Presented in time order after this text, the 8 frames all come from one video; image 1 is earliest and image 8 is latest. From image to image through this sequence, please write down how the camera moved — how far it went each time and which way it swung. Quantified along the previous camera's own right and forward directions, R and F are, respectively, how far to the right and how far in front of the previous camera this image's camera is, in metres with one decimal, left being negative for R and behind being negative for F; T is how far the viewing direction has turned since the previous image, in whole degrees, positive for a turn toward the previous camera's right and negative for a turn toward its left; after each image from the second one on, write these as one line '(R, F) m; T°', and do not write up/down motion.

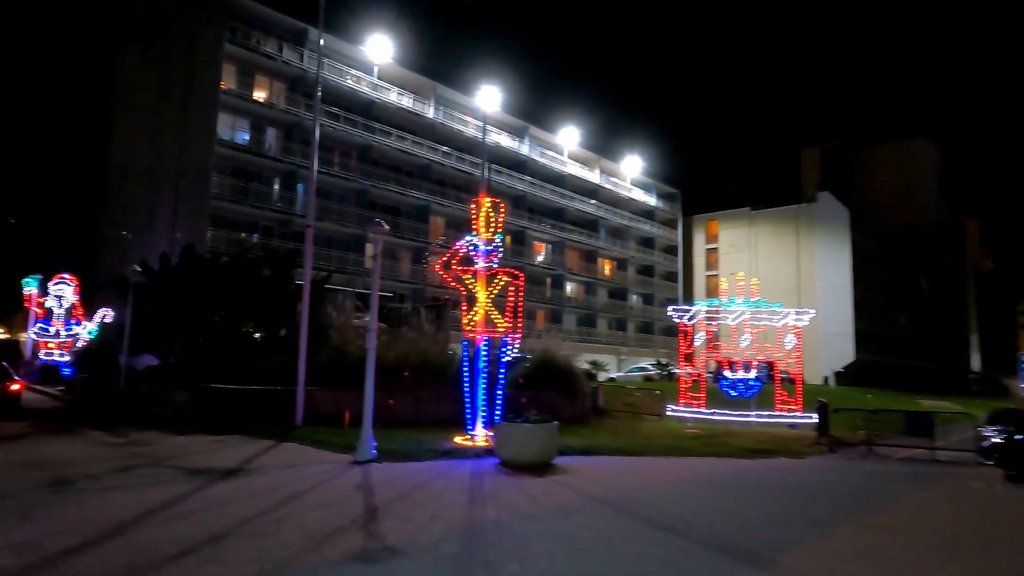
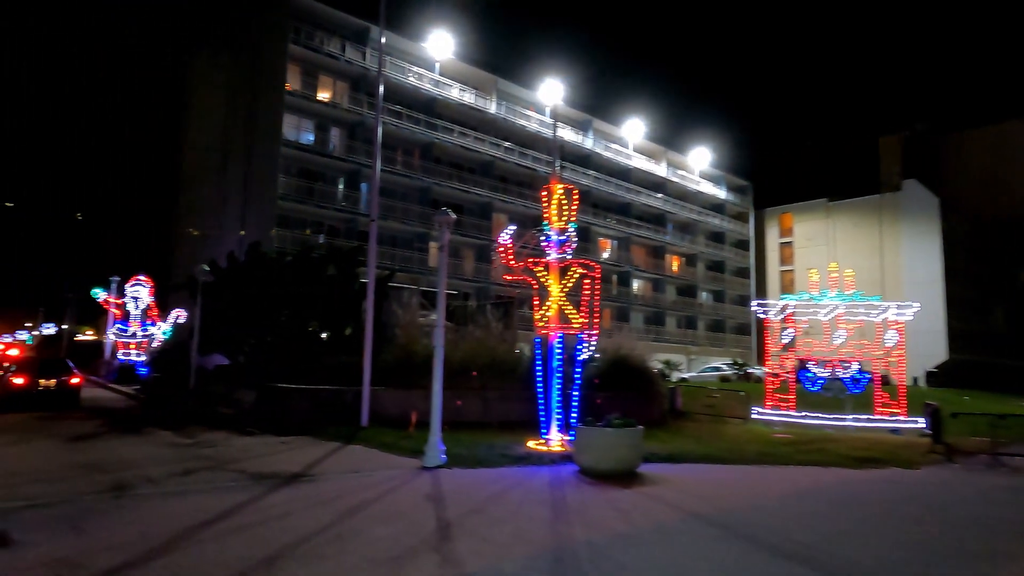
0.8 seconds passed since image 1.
(-0.3, +1.1) m; -5°
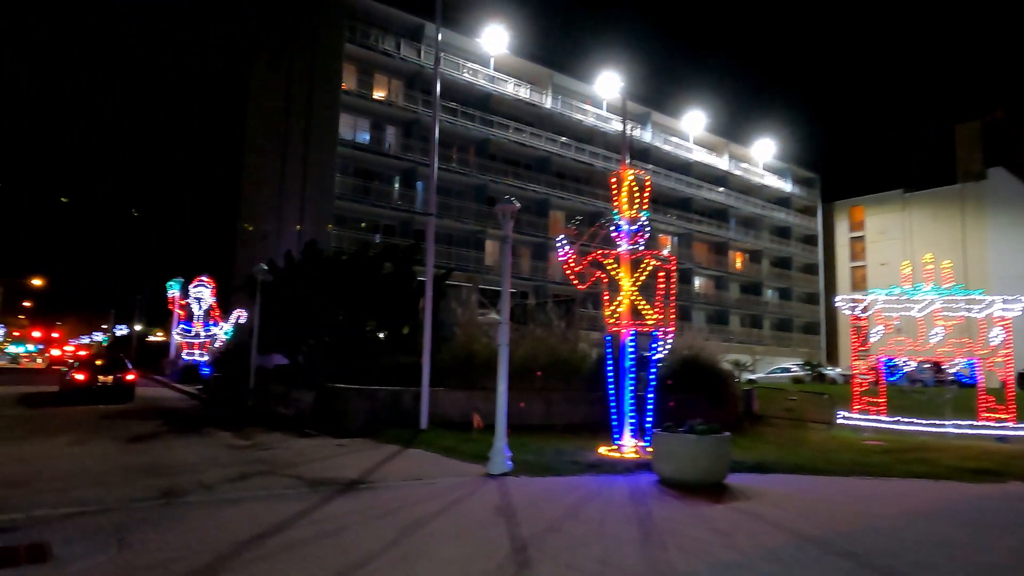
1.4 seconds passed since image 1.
(-0.3, +0.9) m; -5°
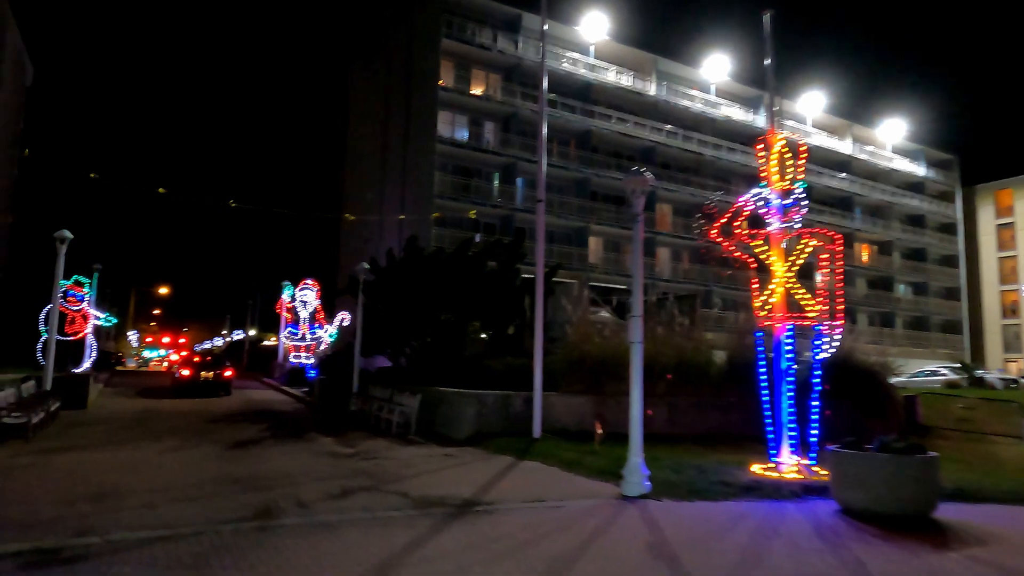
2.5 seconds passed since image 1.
(-0.6, +1.7) m; -8°
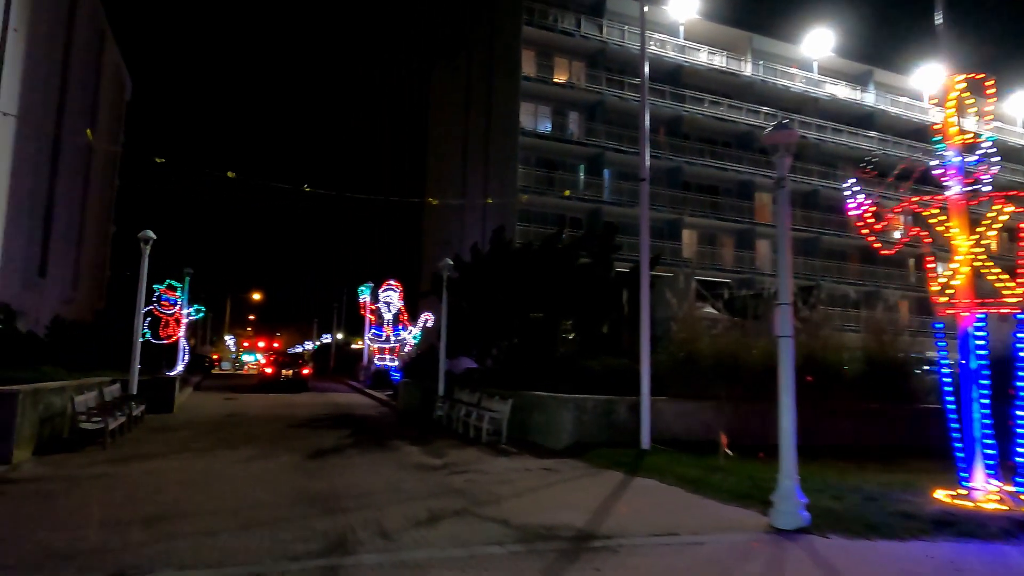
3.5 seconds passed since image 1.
(-0.4, +1.6) m; -7°
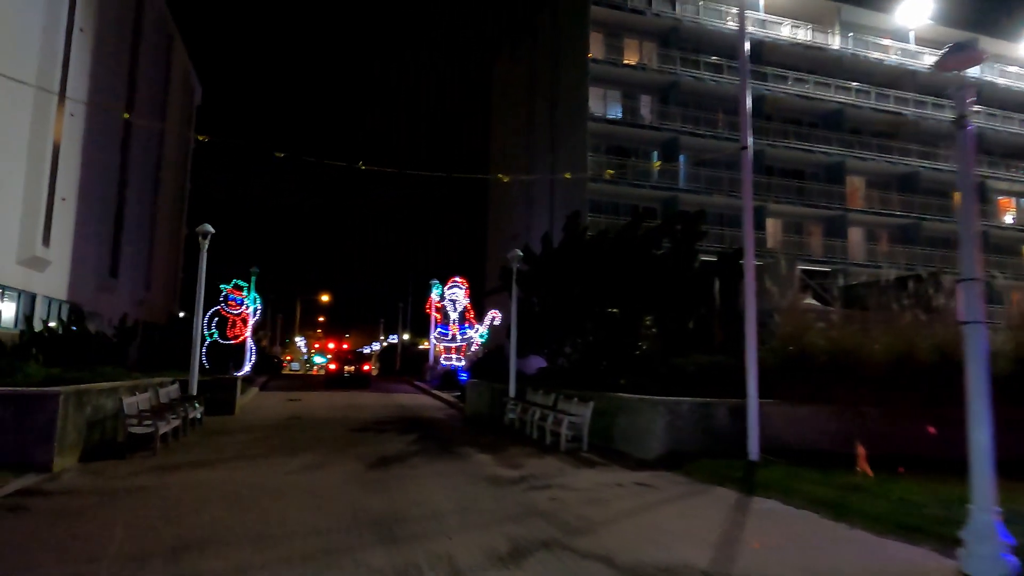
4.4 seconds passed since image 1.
(-0.3, +1.6) m; -5°
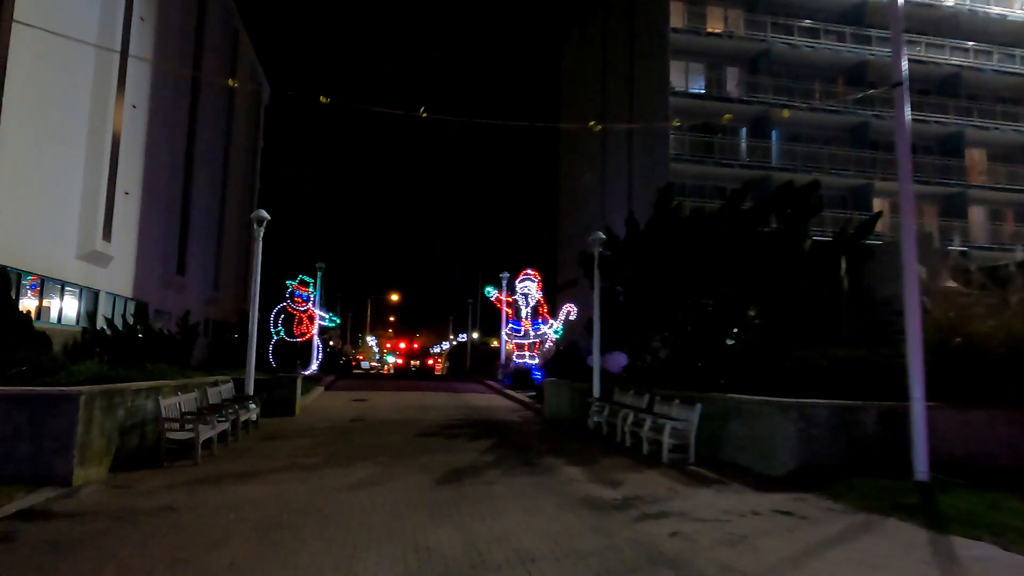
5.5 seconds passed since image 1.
(-0.4, +2.0) m; -6°
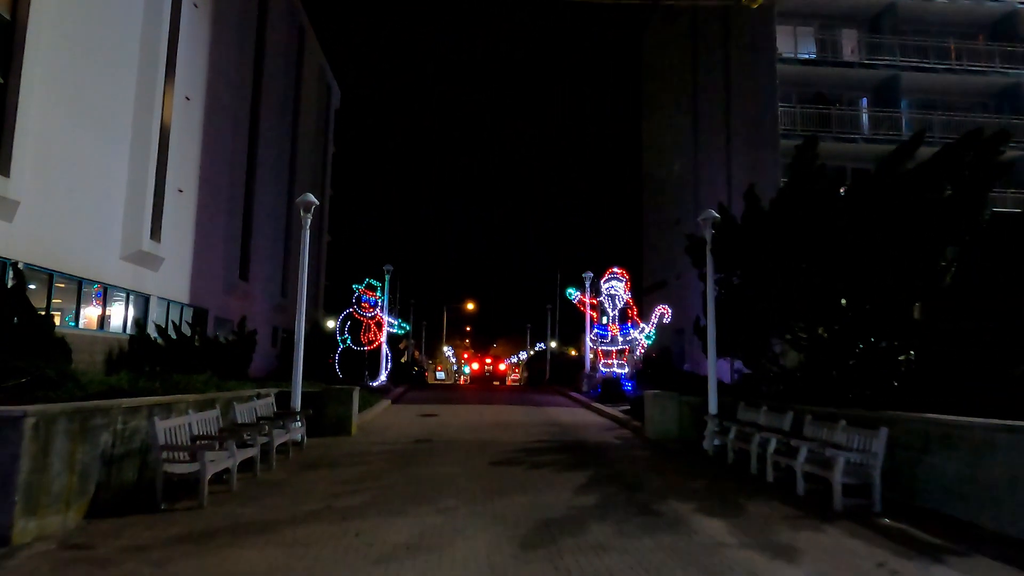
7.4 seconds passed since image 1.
(-0.4, +2.9) m; -7°
